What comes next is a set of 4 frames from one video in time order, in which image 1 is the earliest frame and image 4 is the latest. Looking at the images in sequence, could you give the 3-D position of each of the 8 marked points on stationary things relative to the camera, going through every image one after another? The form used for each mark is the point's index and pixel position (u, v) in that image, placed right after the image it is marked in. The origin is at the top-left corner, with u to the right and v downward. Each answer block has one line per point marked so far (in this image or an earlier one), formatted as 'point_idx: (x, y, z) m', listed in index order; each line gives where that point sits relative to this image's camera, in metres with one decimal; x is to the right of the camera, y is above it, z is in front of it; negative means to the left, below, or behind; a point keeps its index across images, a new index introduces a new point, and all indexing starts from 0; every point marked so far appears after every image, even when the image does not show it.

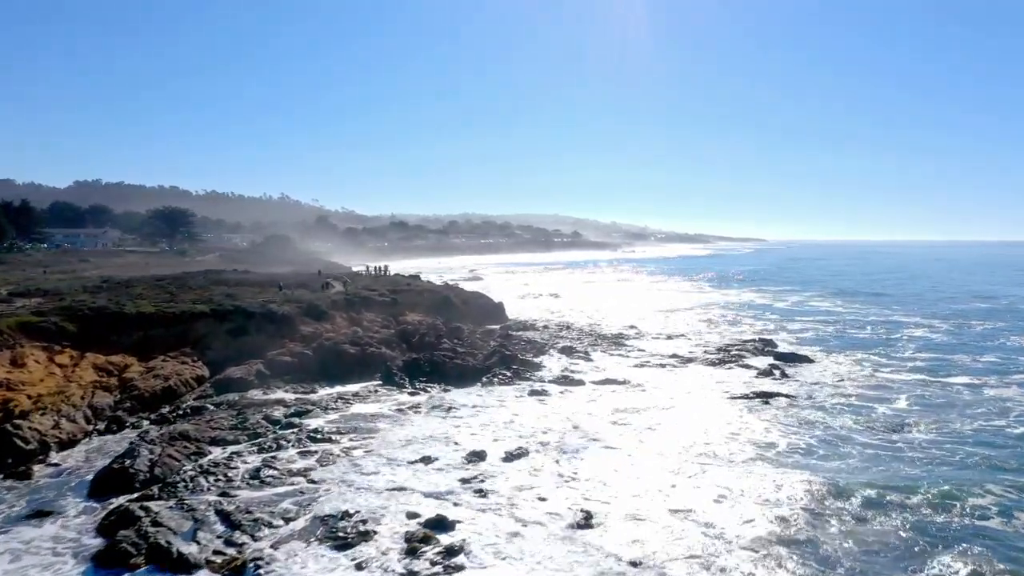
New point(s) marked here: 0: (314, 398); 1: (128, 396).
0: (-4.5, -2.5, +19.1) m
1: (-8.2, -2.3, +17.8) m
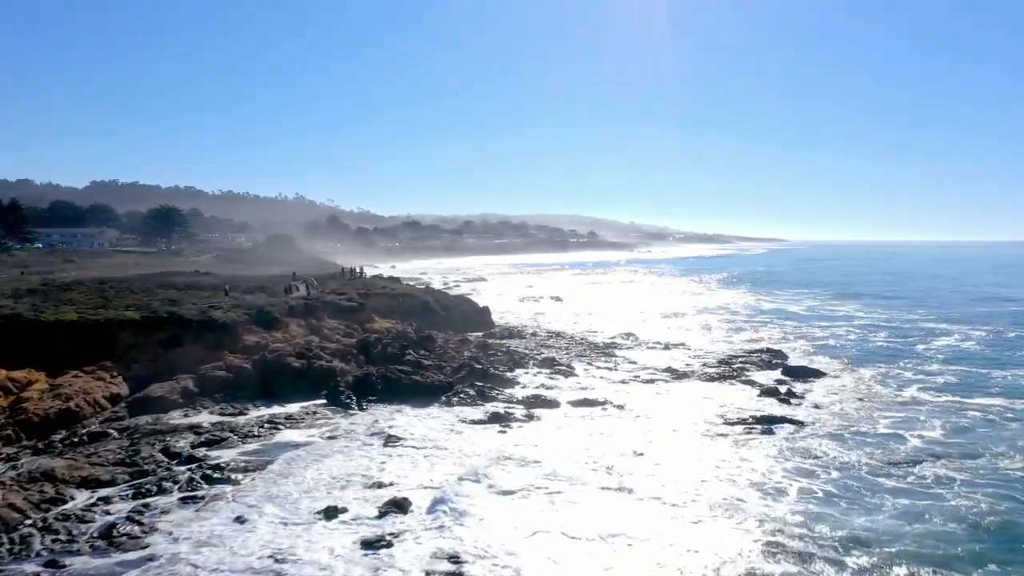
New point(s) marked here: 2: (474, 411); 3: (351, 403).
0: (-5.4, -2.7, +16.4) m
1: (-9.1, -2.4, +15.2) m
2: (-0.8, -2.6, +17.4) m
3: (-3.5, -2.5, +18.1) m
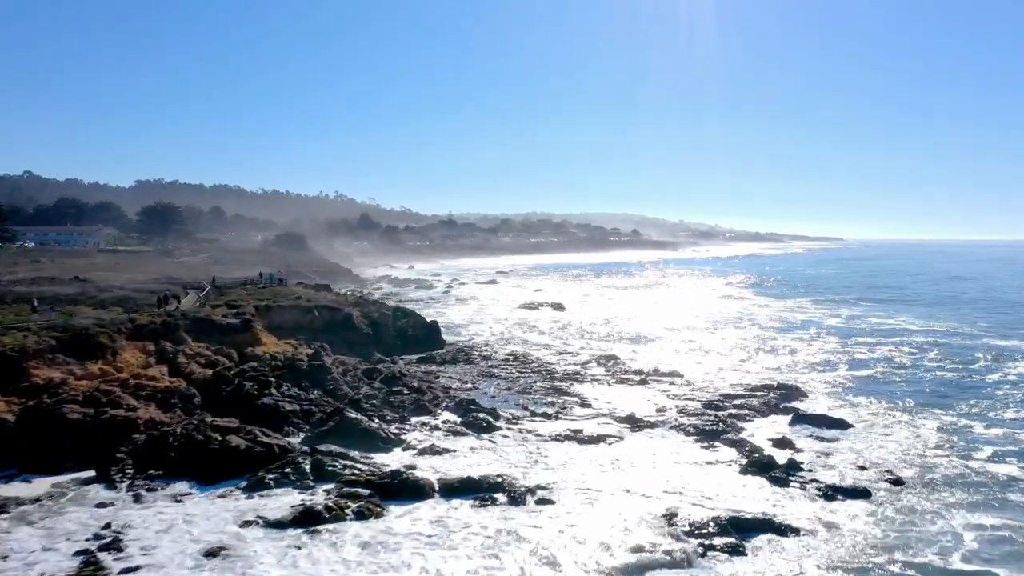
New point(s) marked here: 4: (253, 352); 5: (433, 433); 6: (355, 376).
0: (-7.7, -3.0, +10.6) m
1: (-11.5, -2.7, +9.6) m
2: (-3.1, -2.9, +11.3) m
3: (-5.7, -2.8, +12.2) m
4: (-6.0, -1.4, +19.4) m
5: (-1.4, -2.6, +15.1) m
6: (-3.5, -2.0, +18.9) m
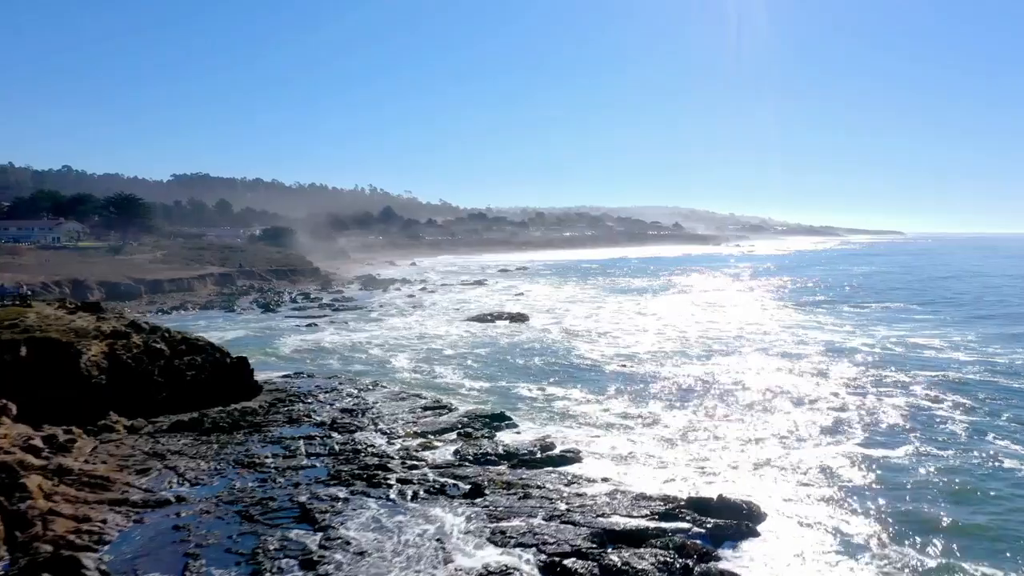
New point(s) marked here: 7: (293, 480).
0: (-11.8, -3.5, +2.7) m
1: (-15.6, -3.2, +1.9) m
2: (-7.1, -3.4, +3.2) m
3: (-9.7, -3.3, +4.2) m
4: (-9.6, -1.9, +11.4) m
5: (-5.2, -3.1, +6.8) m
6: (-7.1, -2.5, +10.7) m
7: (-3.1, -2.7, +11.9) m
